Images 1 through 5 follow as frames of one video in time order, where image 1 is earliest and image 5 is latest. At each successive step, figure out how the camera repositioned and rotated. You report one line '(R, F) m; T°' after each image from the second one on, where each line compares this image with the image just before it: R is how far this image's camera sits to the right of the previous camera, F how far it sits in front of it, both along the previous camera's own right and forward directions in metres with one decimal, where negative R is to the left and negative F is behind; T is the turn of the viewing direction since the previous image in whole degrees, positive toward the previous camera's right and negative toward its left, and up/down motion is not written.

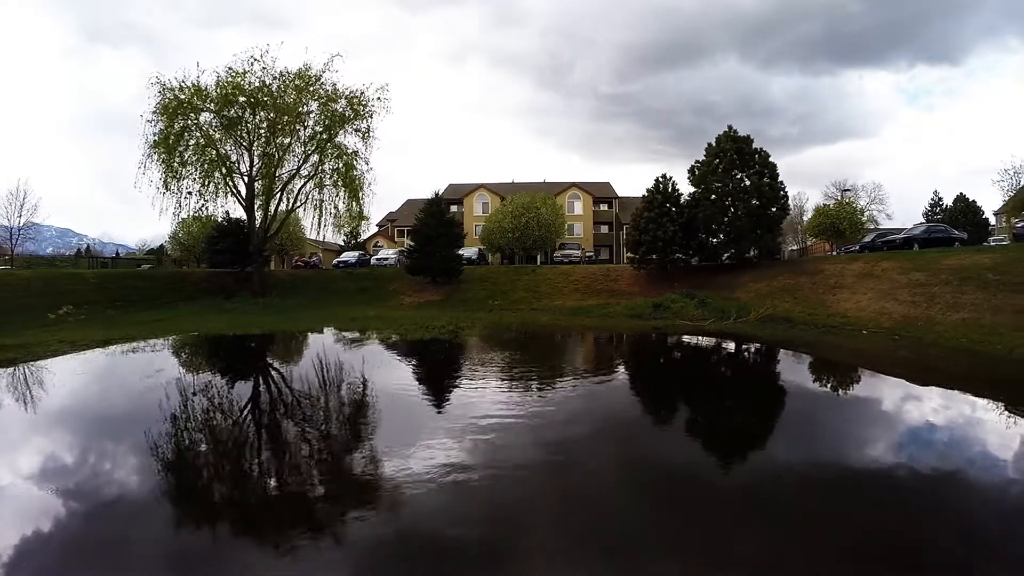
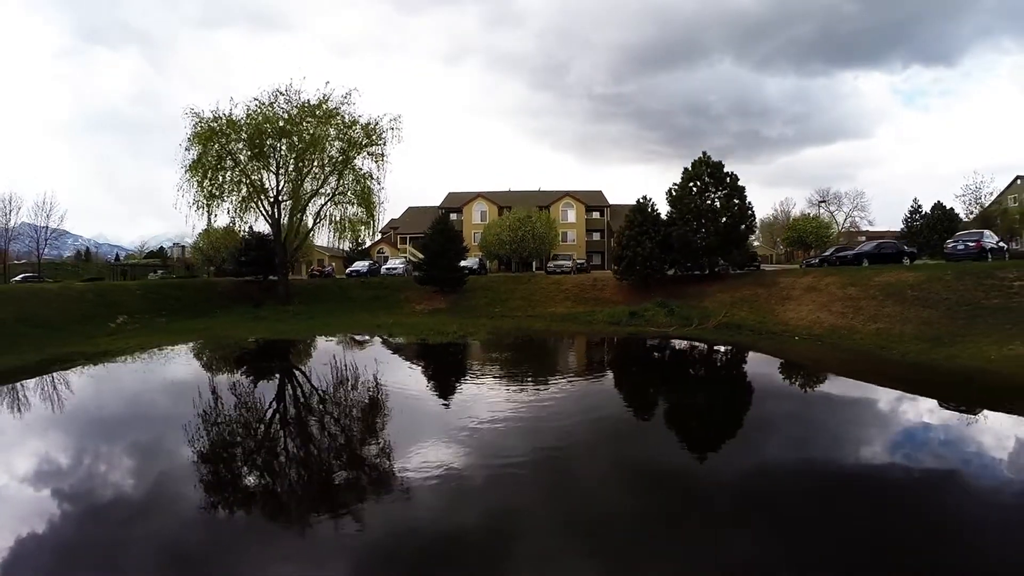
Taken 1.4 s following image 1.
(0.0, -1.3) m; 0°
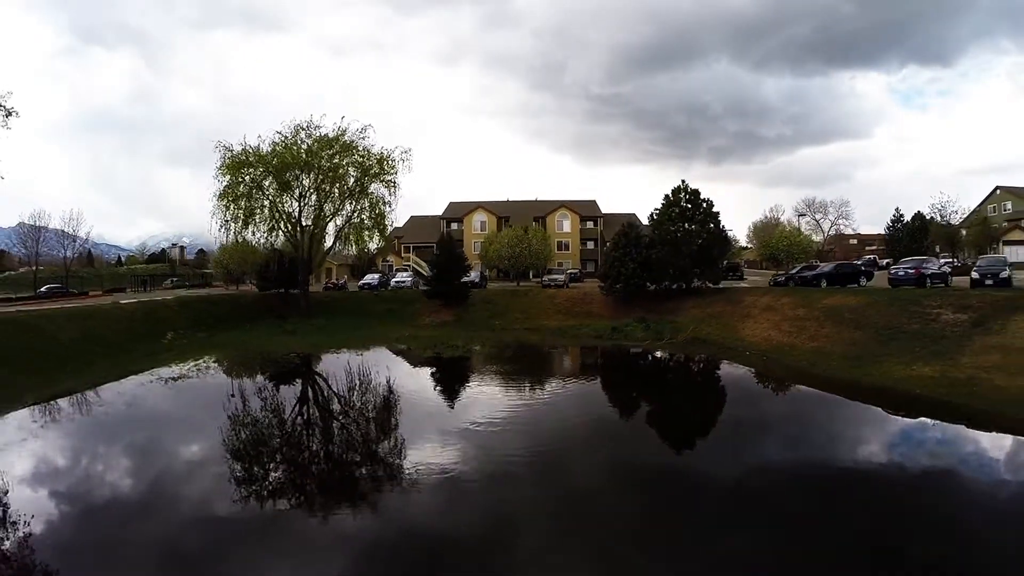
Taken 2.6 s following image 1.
(0.0, -1.4) m; 0°
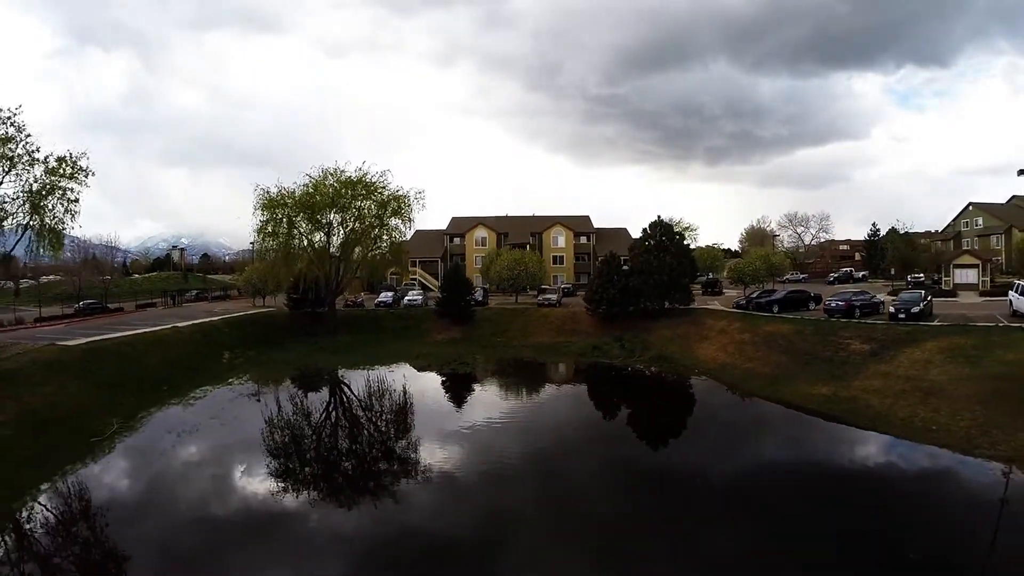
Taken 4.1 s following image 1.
(0.0, -2.1) m; 0°
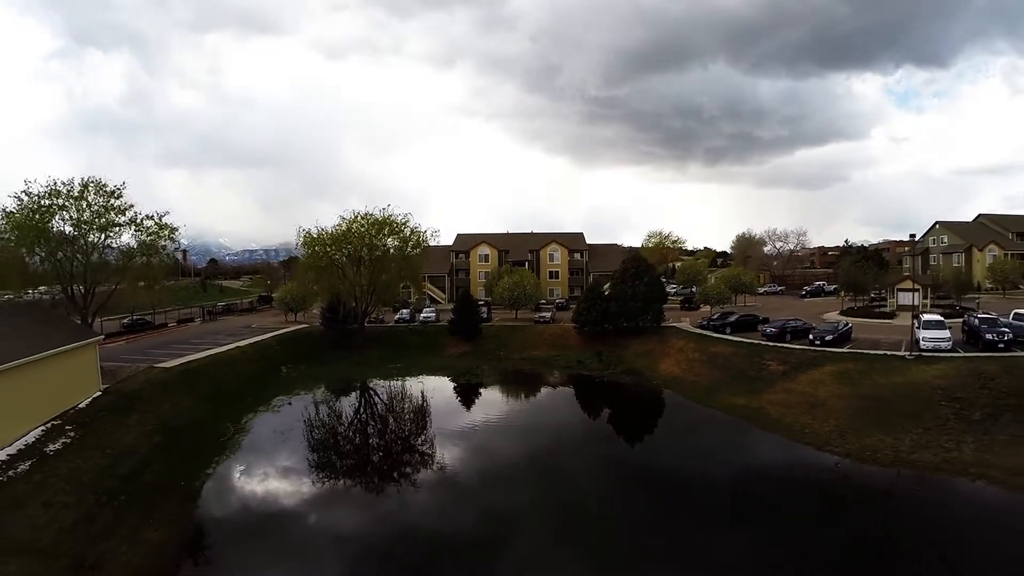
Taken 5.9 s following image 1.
(-0.1, -3.1) m; 0°
